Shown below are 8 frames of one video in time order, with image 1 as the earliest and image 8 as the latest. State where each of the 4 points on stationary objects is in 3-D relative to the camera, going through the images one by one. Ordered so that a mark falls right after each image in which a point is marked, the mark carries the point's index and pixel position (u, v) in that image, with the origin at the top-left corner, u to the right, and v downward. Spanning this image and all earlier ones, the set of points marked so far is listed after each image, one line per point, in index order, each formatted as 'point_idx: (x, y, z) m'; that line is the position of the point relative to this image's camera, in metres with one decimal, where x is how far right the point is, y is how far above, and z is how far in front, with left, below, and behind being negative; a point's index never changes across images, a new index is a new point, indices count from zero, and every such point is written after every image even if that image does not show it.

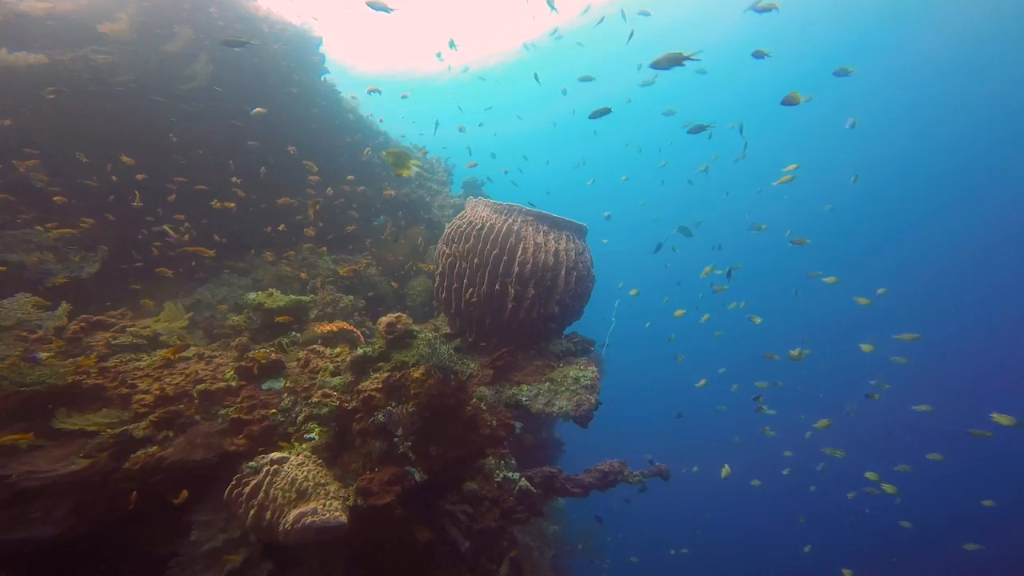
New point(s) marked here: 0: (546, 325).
0: (+0.4, -0.4, +6.1) m
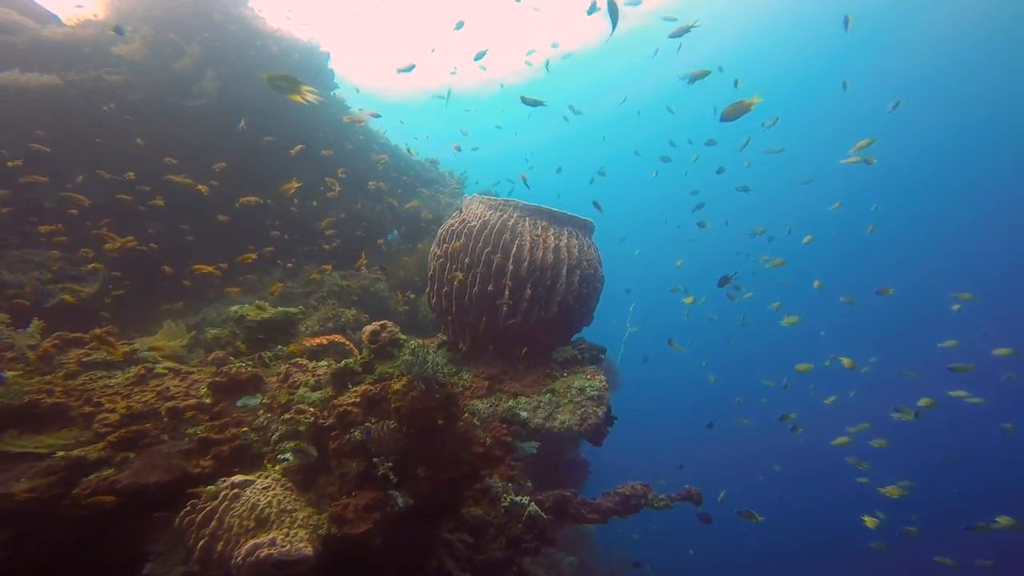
0: (+0.4, -0.5, +5.5) m
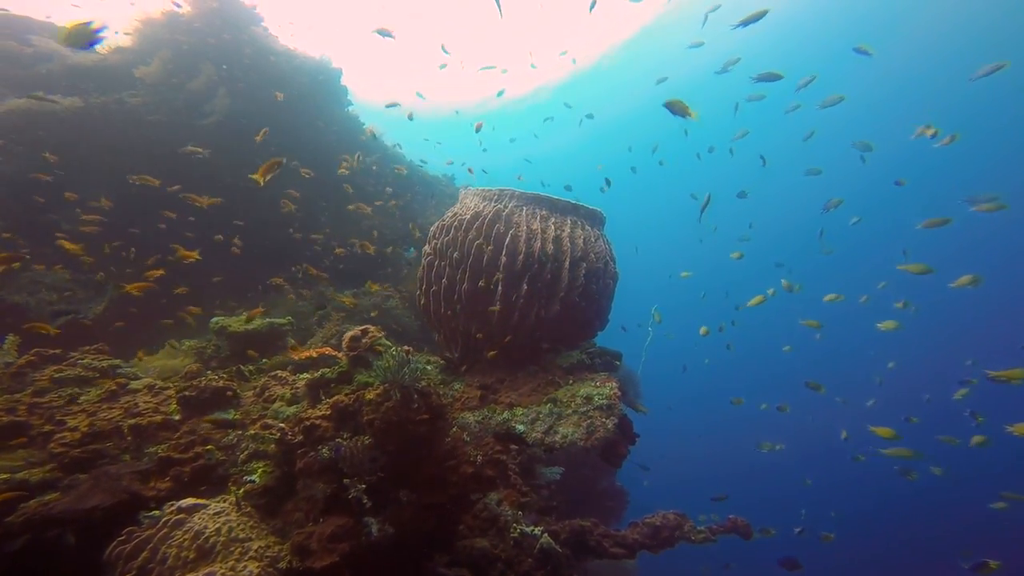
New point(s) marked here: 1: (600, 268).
0: (+0.4, -0.4, +4.9) m
1: (+0.9, +0.2, +5.2) m
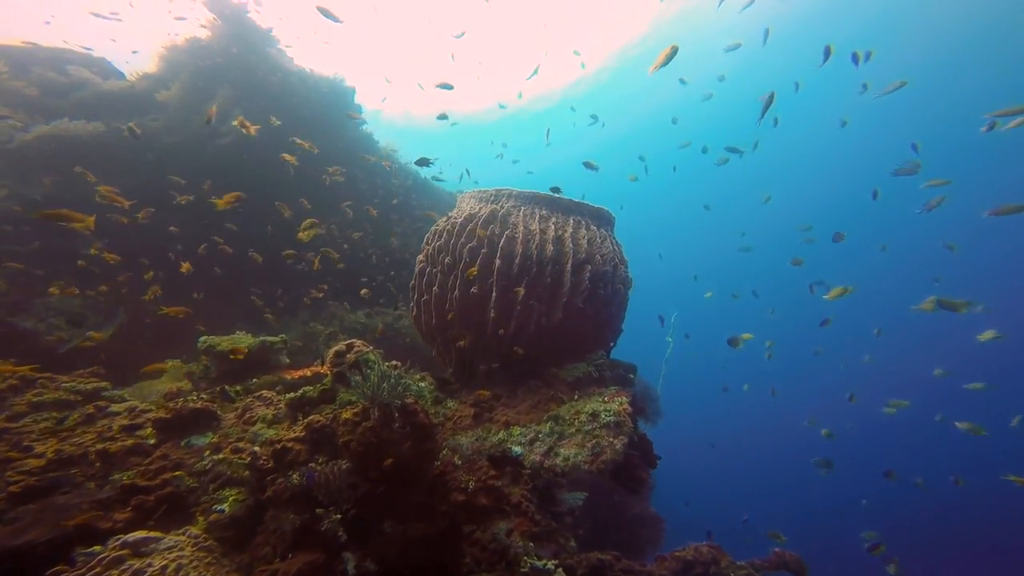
0: (+0.3, -0.5, +4.4) m
1: (+0.9, +0.2, +4.7) m
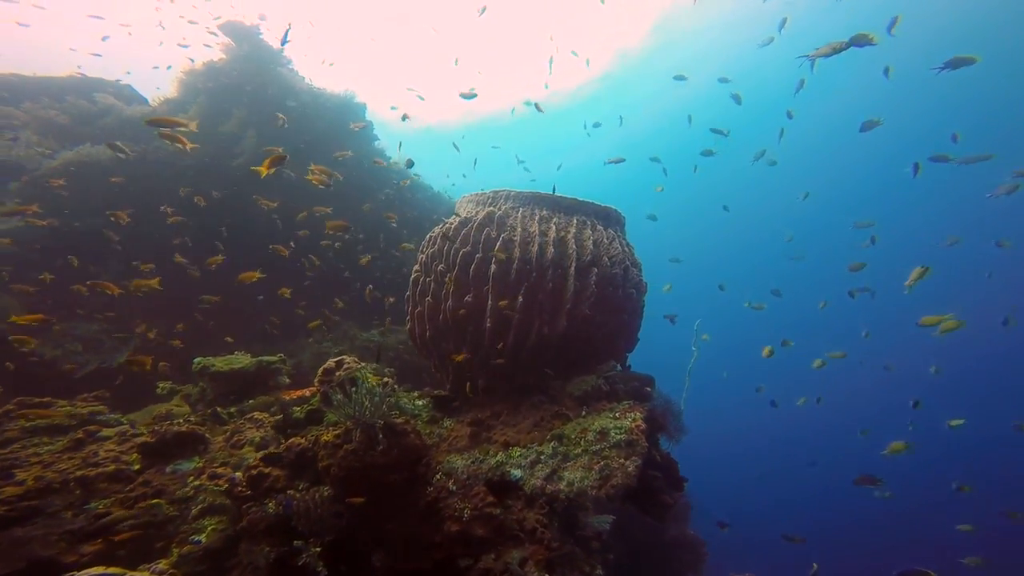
0: (+0.4, -0.5, +4.0) m
1: (+0.9, +0.1, +4.3) m
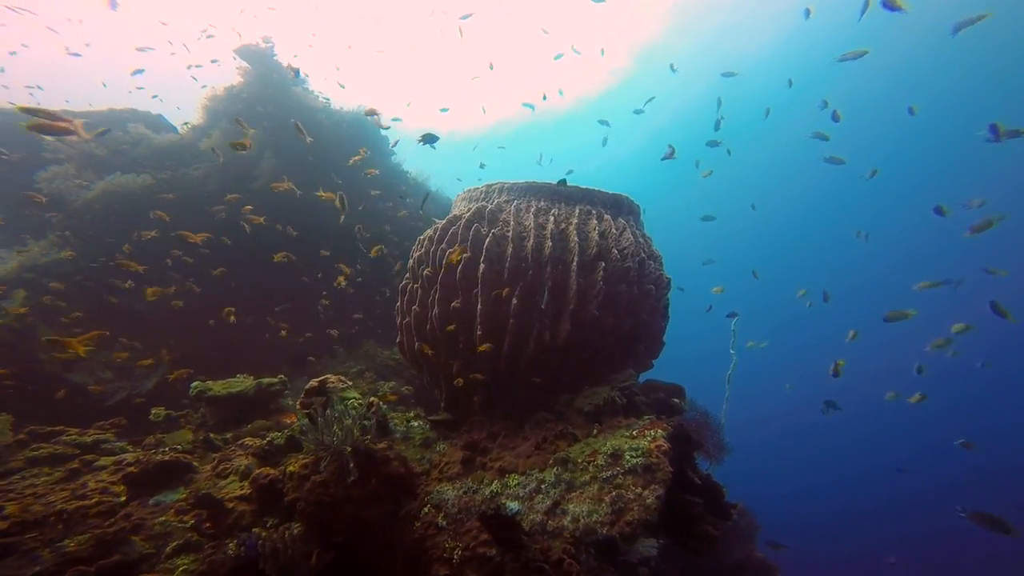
0: (+0.4, -0.5, +3.5) m
1: (+0.9, +0.1, +3.7) m
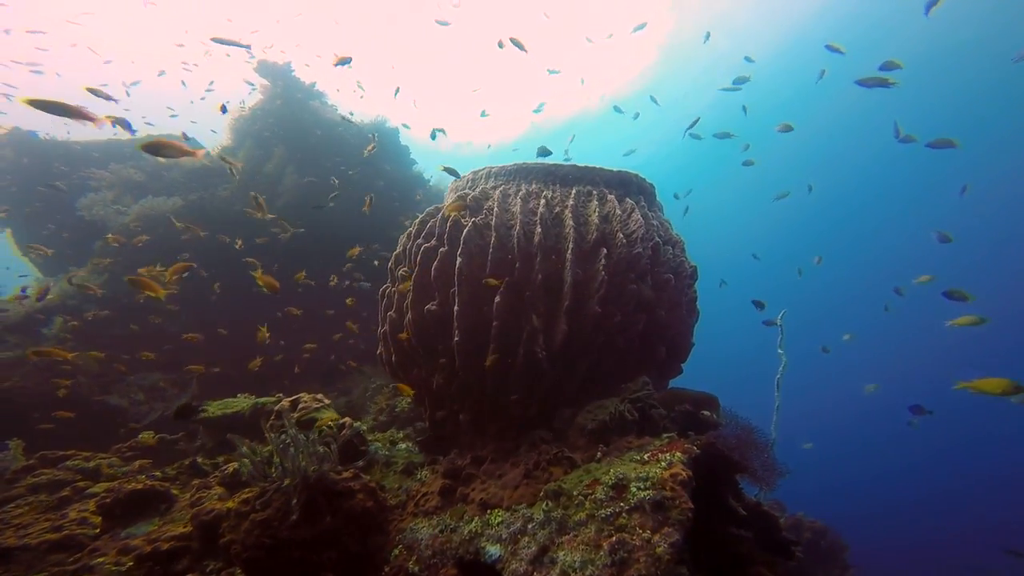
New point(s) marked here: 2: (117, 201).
0: (+0.3, -0.5, +2.9) m
1: (+0.8, +0.2, +3.1) m
2: (-7.6, +1.7, +9.6) m
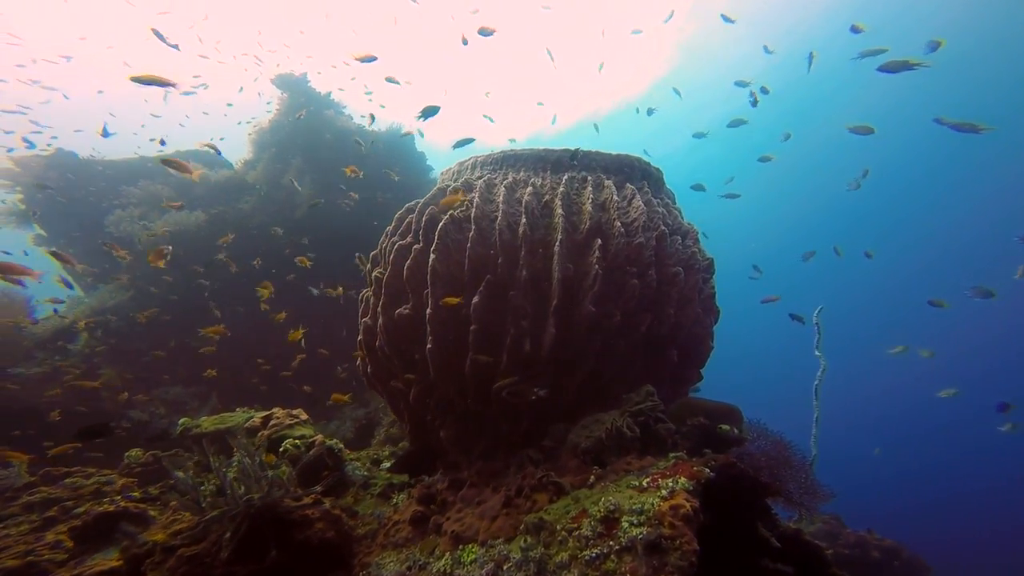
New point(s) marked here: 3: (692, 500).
0: (+0.2, -0.5, +2.5) m
1: (+0.8, +0.2, +2.7) m
2: (-7.2, +1.4, +9.8) m
3: (+0.7, -0.8, +1.9) m
